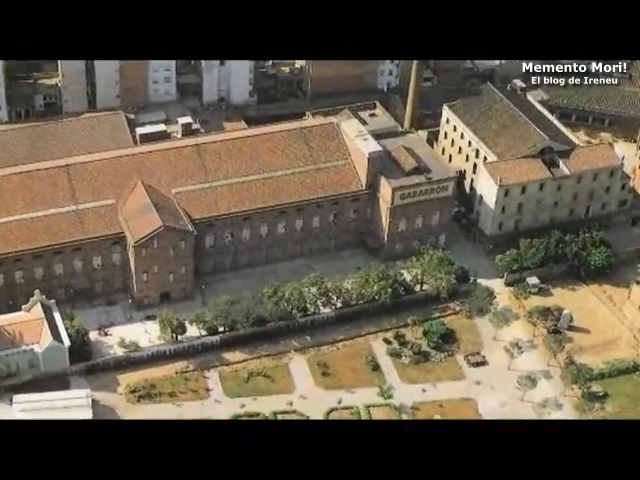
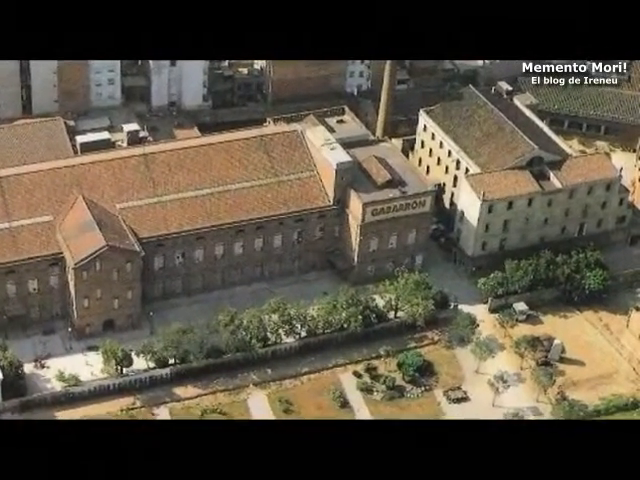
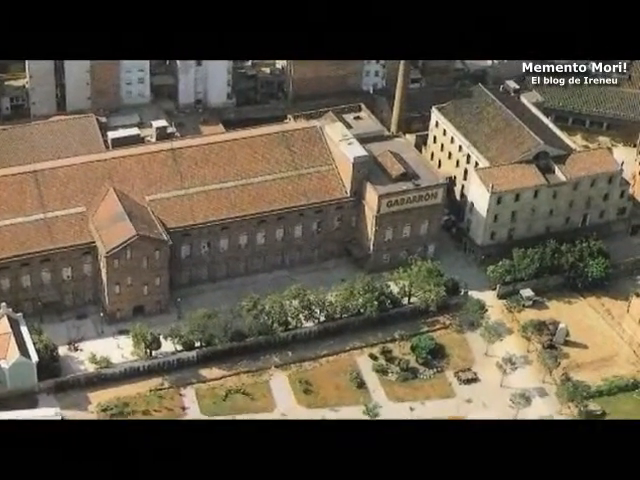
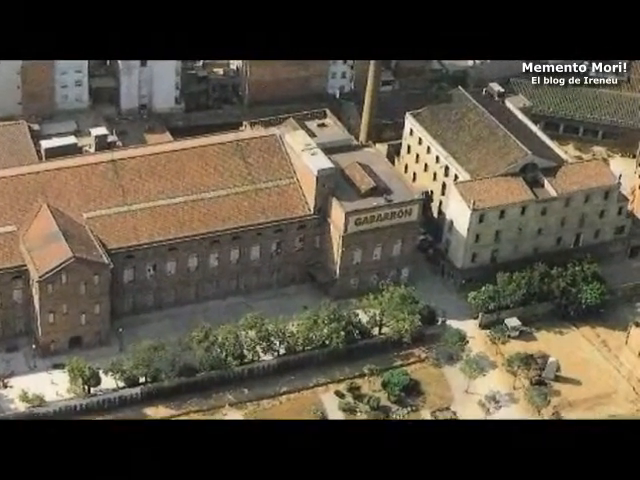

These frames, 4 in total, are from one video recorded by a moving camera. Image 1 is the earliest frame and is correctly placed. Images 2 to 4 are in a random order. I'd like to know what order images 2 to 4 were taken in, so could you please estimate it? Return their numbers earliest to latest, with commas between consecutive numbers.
3, 2, 4
